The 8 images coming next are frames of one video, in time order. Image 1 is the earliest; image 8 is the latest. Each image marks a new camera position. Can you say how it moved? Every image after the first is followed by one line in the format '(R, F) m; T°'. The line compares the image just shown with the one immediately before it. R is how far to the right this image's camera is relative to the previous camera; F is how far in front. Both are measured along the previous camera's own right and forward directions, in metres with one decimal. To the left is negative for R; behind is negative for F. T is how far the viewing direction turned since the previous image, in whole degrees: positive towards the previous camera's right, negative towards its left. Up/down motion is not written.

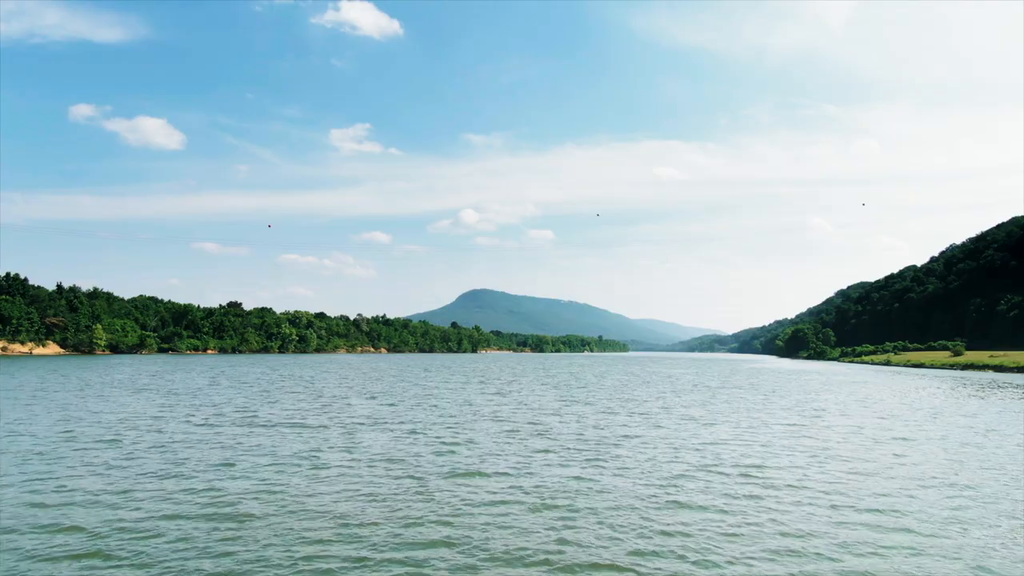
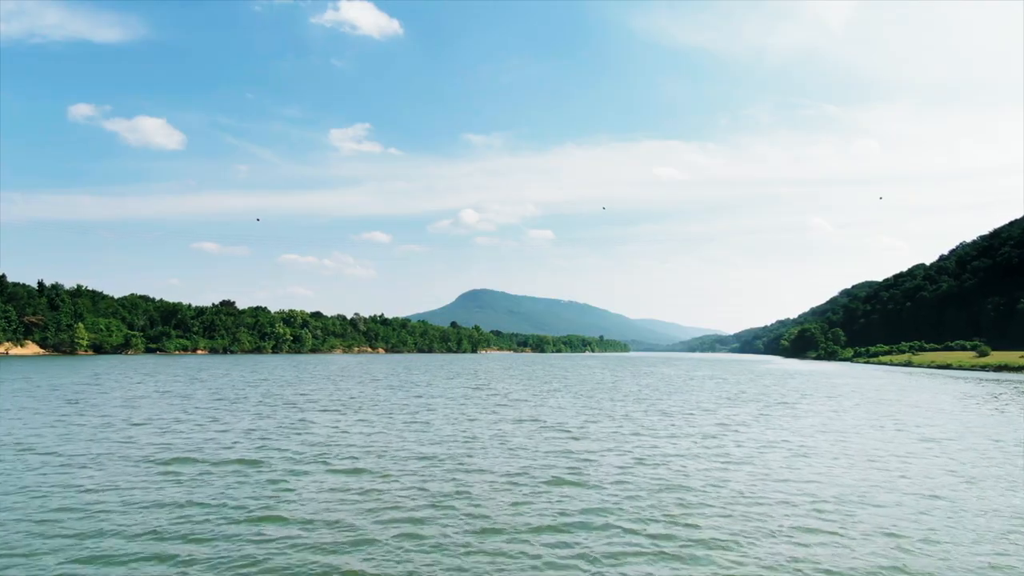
(-0.6, +10.4) m; 0°
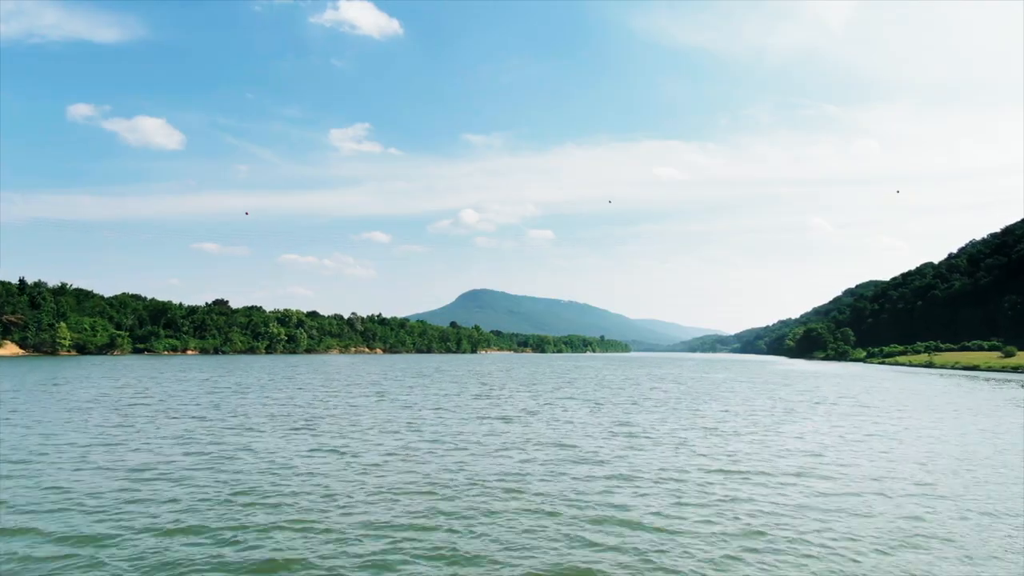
(-0.5, +9.4) m; 0°
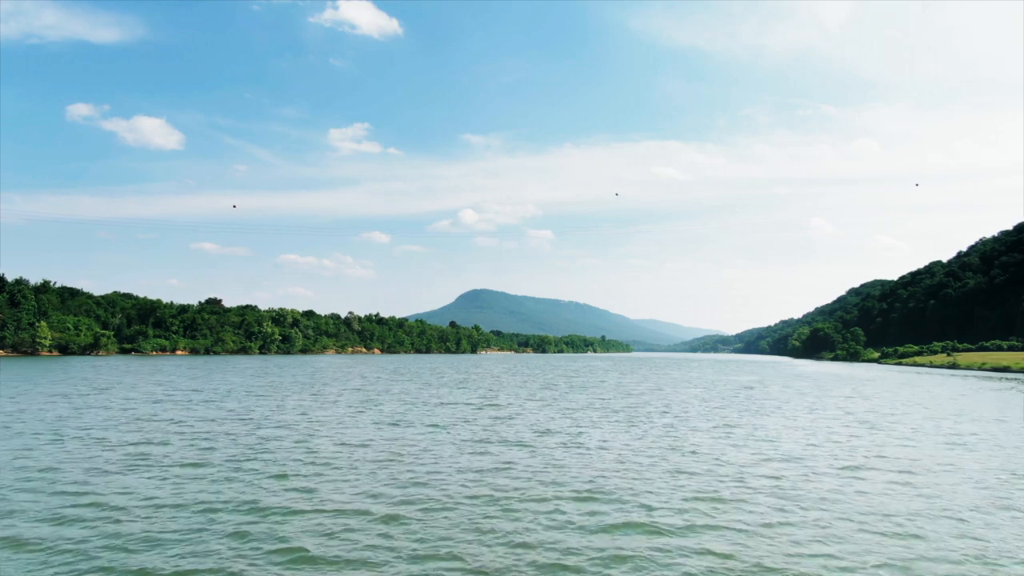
(-0.7, +9.4) m; 0°
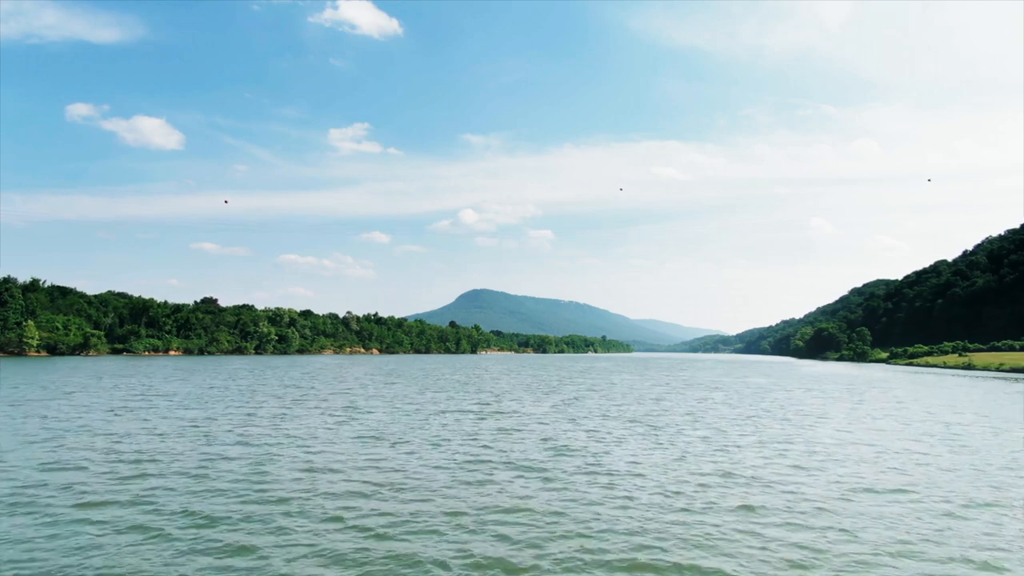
(-0.4, +5.7) m; 0°
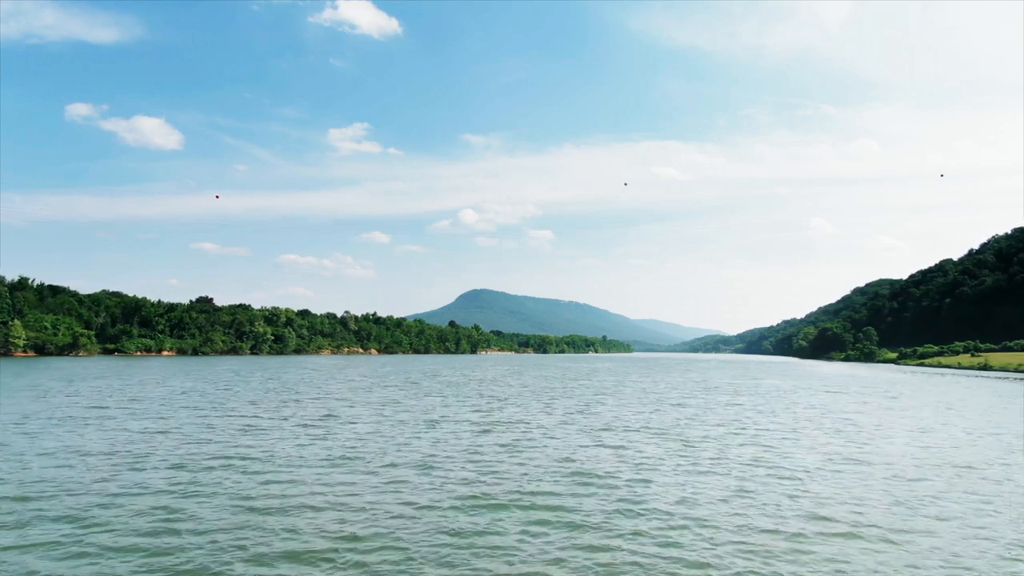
(-0.4, +5.7) m; 0°
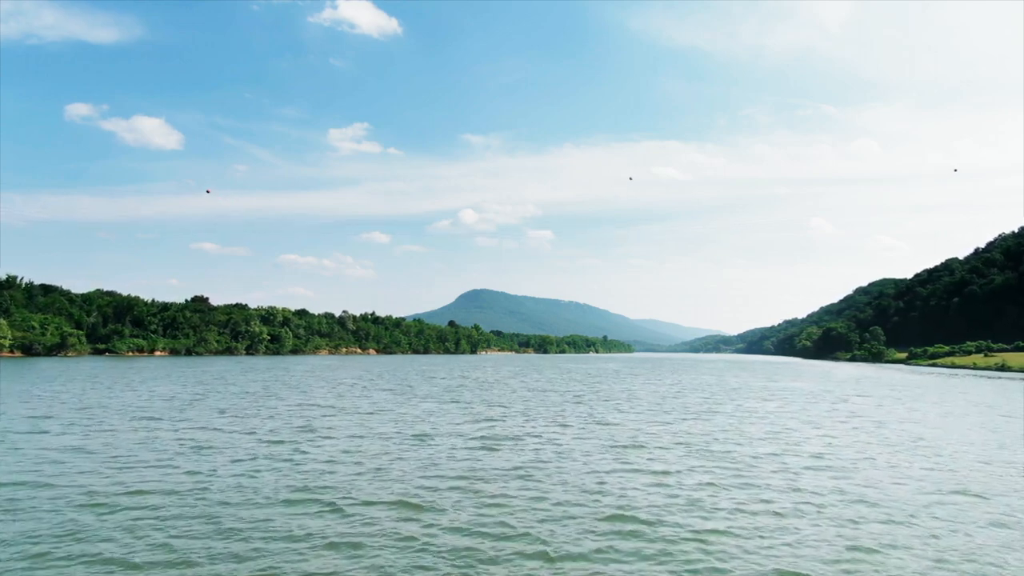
(-0.4, +5.7) m; 0°
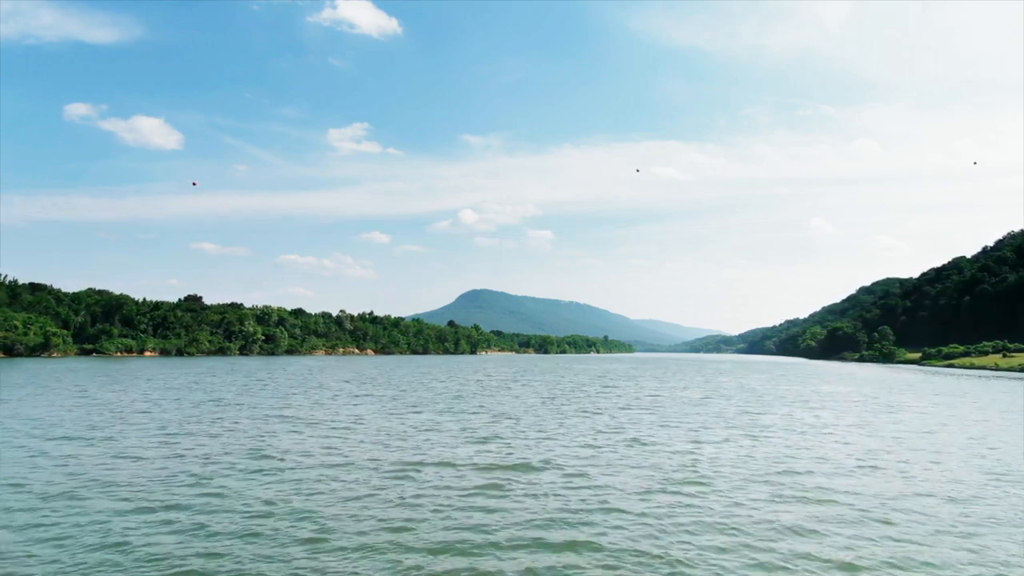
(-0.5, +7.6) m; 0°
